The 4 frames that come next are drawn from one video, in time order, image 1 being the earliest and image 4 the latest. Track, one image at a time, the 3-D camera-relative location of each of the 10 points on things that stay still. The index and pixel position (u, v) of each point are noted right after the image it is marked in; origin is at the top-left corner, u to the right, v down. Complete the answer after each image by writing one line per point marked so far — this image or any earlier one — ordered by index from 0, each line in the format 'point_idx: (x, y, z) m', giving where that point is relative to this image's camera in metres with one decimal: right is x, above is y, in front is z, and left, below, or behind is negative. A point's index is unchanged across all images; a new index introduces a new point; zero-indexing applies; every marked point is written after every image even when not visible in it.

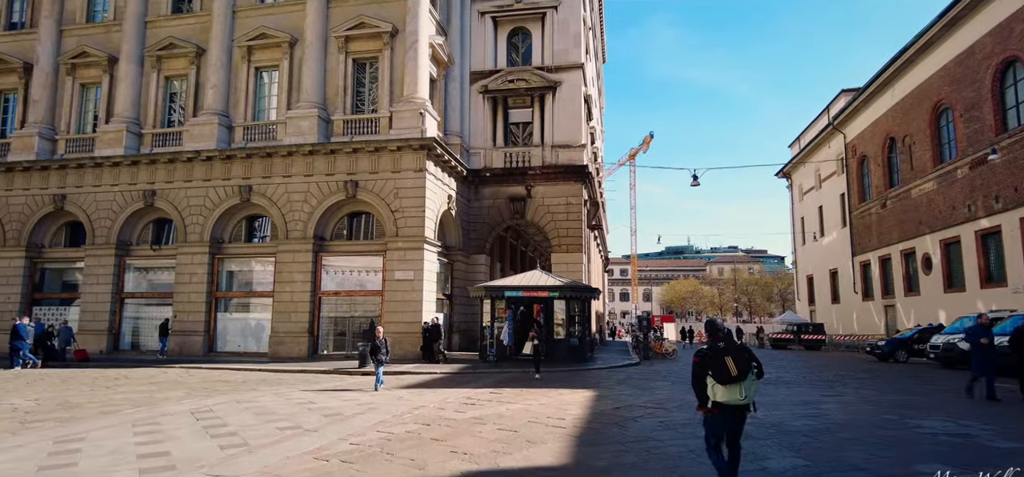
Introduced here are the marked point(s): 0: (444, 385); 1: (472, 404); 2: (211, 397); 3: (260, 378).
0: (-1.6, -3.5, +14.2) m
1: (-0.7, -2.7, +9.9) m
2: (-5.7, -3.0, +11.3) m
3: (-6.7, -3.7, +15.9) m
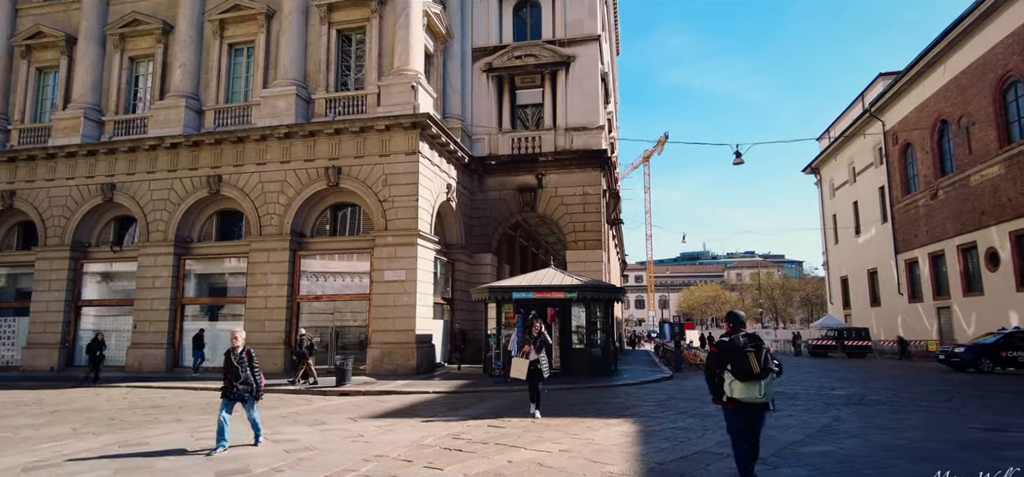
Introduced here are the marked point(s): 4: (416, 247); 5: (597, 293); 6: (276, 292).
0: (-1.5, -3.1, +10.8) m
1: (-0.6, -2.3, +6.6) m
2: (-5.6, -2.6, +8.1) m
3: (-6.5, -3.4, +12.7) m
4: (-3.1, -0.3, +19.2) m
5: (+2.5, -1.6, +18.0) m
6: (-7.8, -1.8, +20.0) m
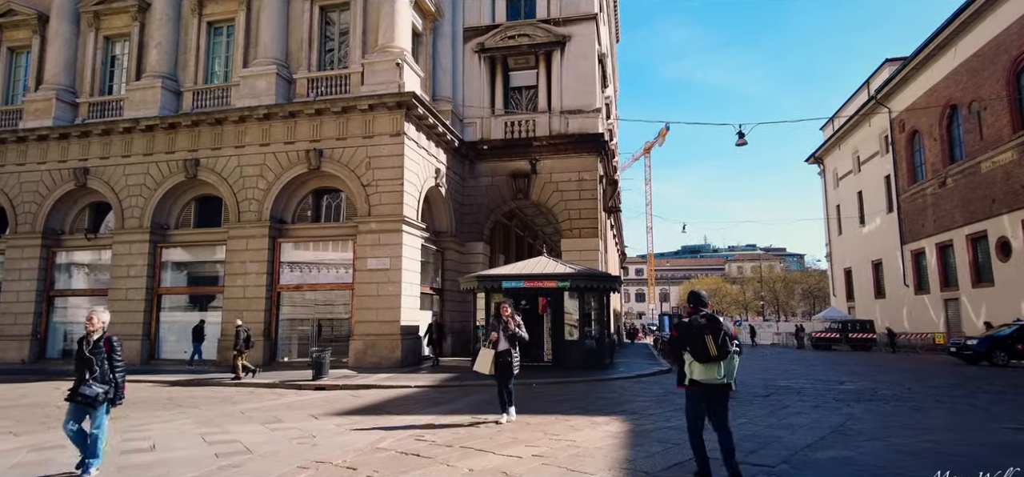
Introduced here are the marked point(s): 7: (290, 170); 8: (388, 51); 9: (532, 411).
0: (-1.8, -2.8, +9.9) m
1: (-0.9, -2.0, +5.6) m
2: (-5.9, -2.3, +7.1) m
3: (-6.8, -3.1, +11.7) m
4: (-3.3, +0.1, +18.2) m
5: (+2.2, -1.2, +17.0) m
6: (-8.1, -1.3, +19.1) m
7: (-7.1, +2.2, +19.3) m
8: (-3.9, +5.9, +19.1) m
9: (+0.3, -2.6, +9.2) m
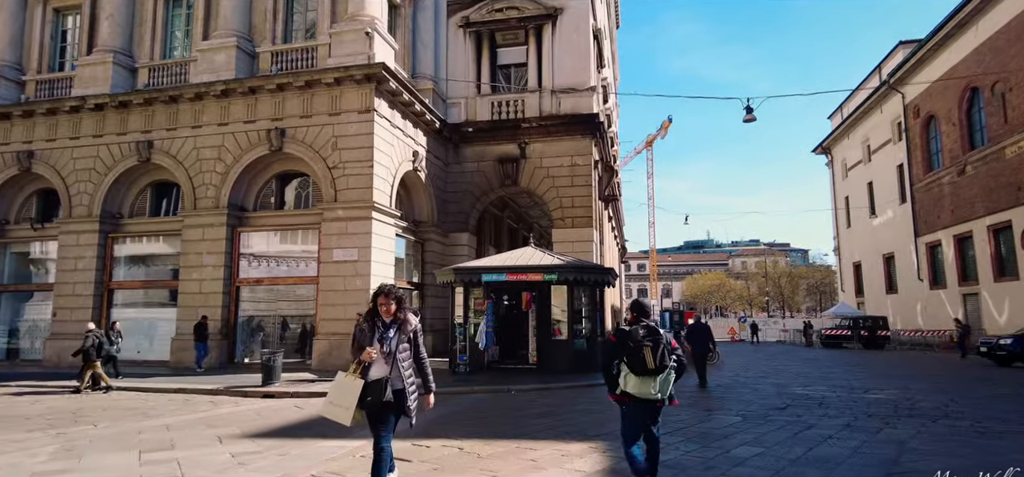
0: (-2.3, -2.5, +8.1) m
1: (-1.4, -1.8, +3.8) m
2: (-6.4, -2.1, +5.3) m
3: (-7.3, -2.8, +9.9) m
4: (-3.8, +0.5, +16.4) m
5: (+1.7, -0.9, +15.2) m
6: (-8.6, -1.0, +17.3) m
7: (-7.6, +2.5, +17.5) m
8: (-4.4, +6.2, +17.3) m
9: (-0.2, -2.3, +7.3) m
